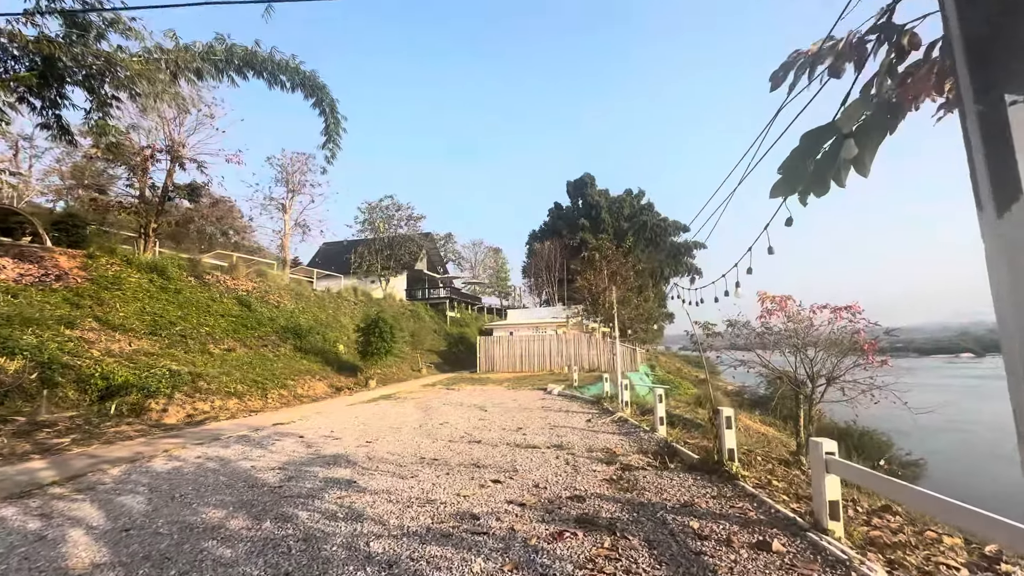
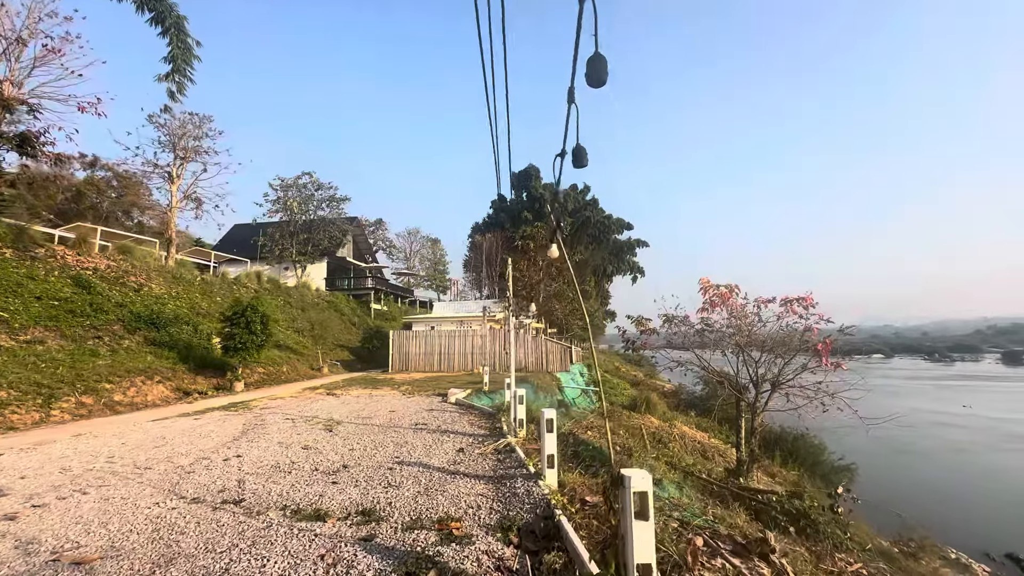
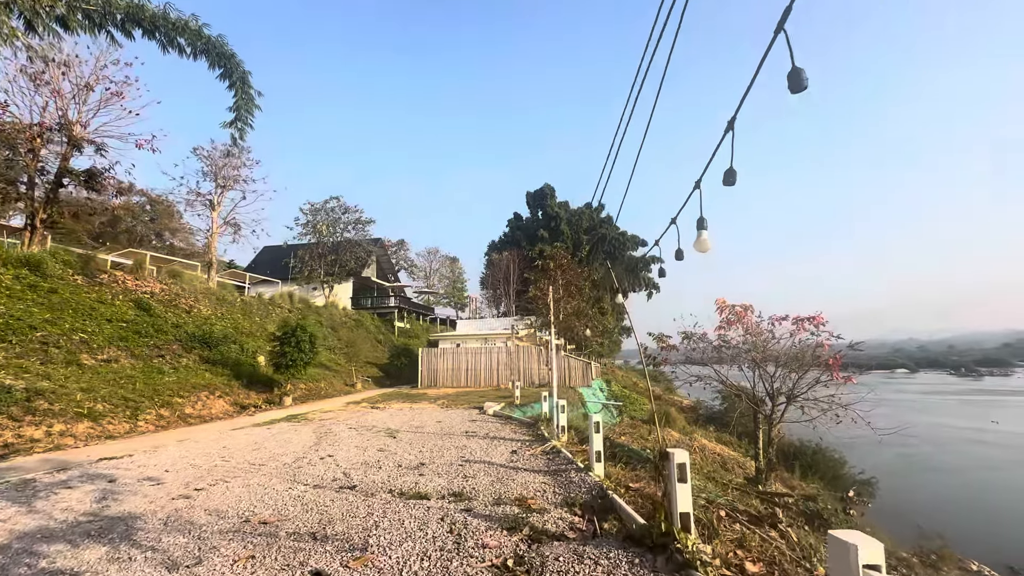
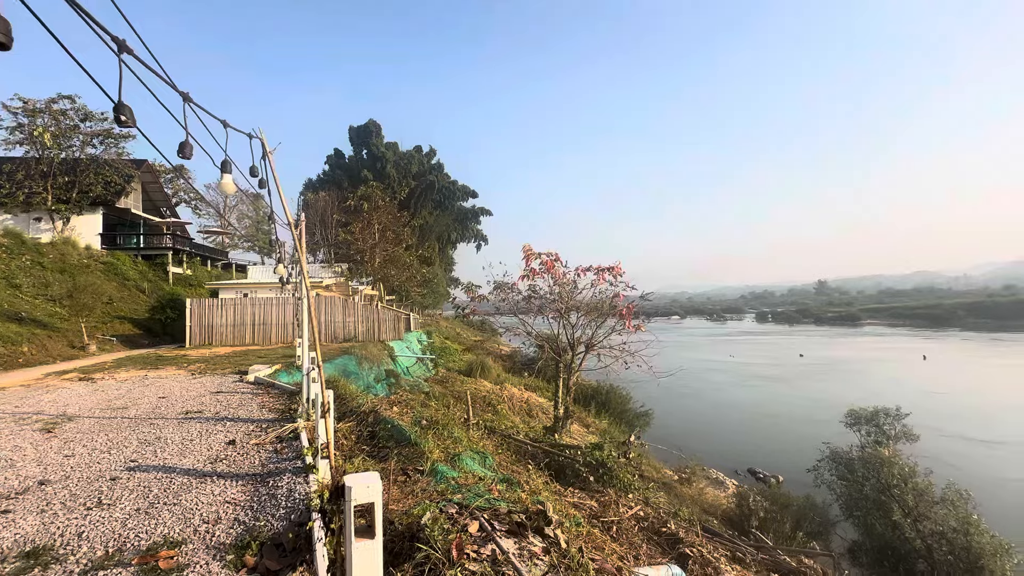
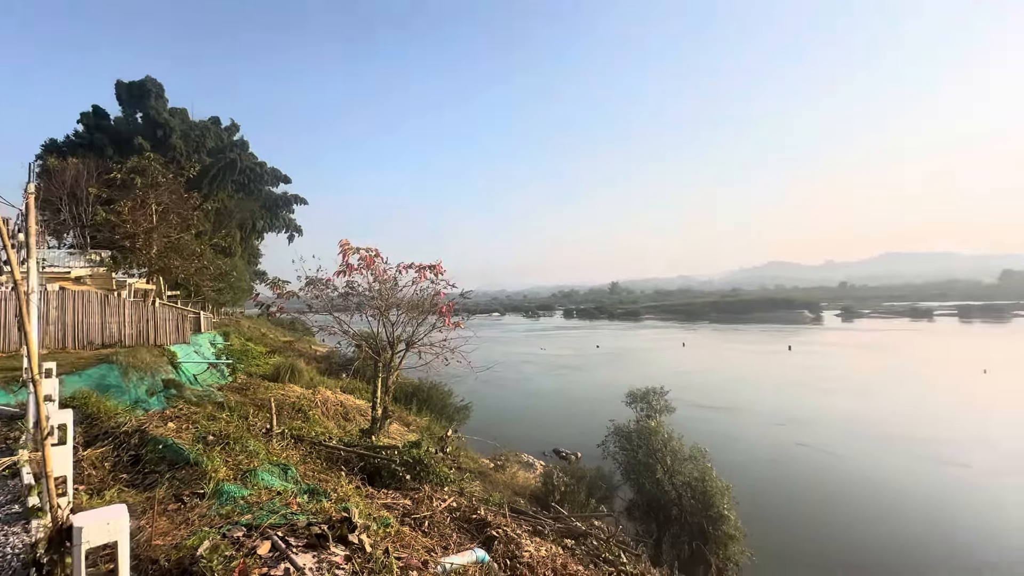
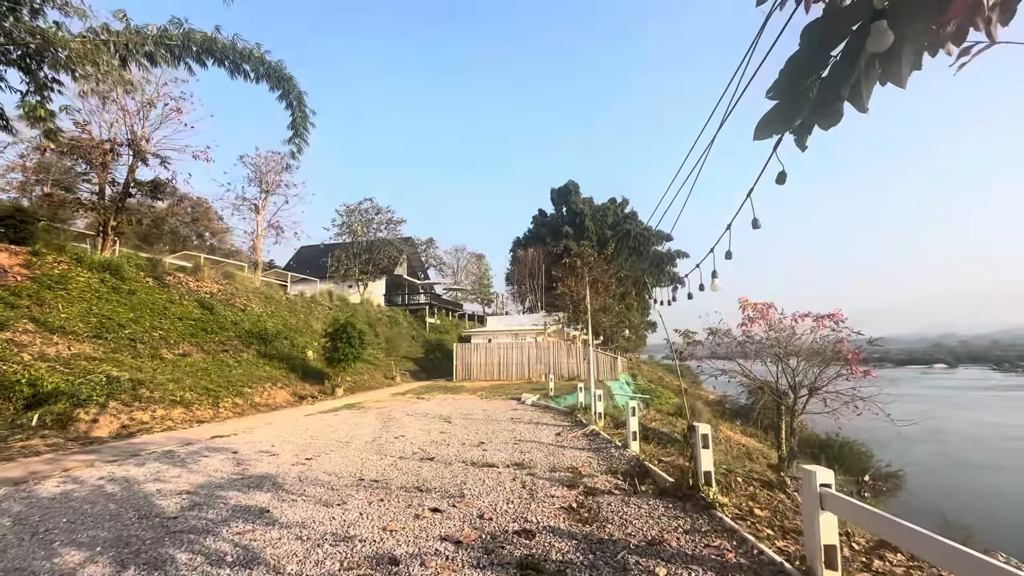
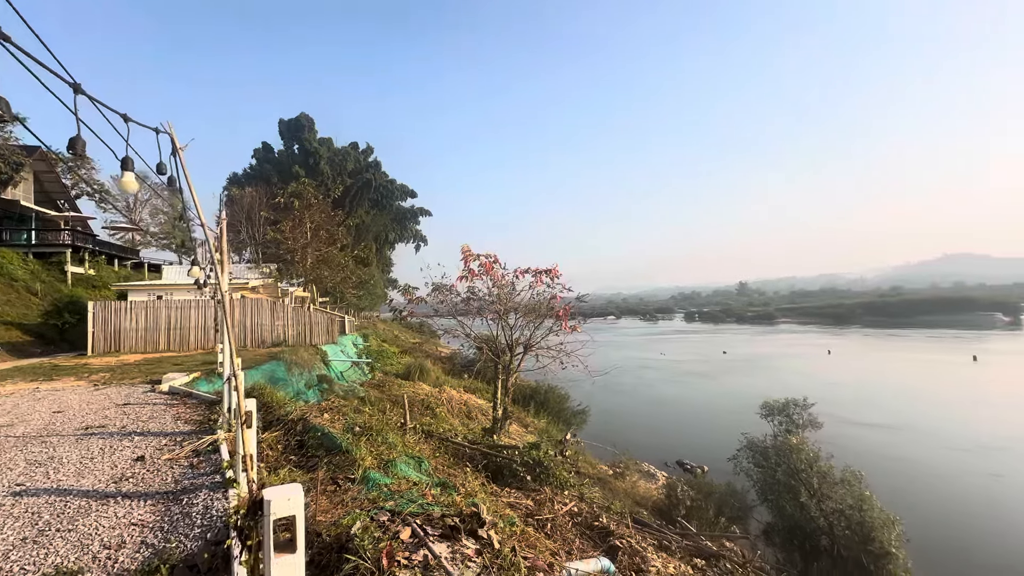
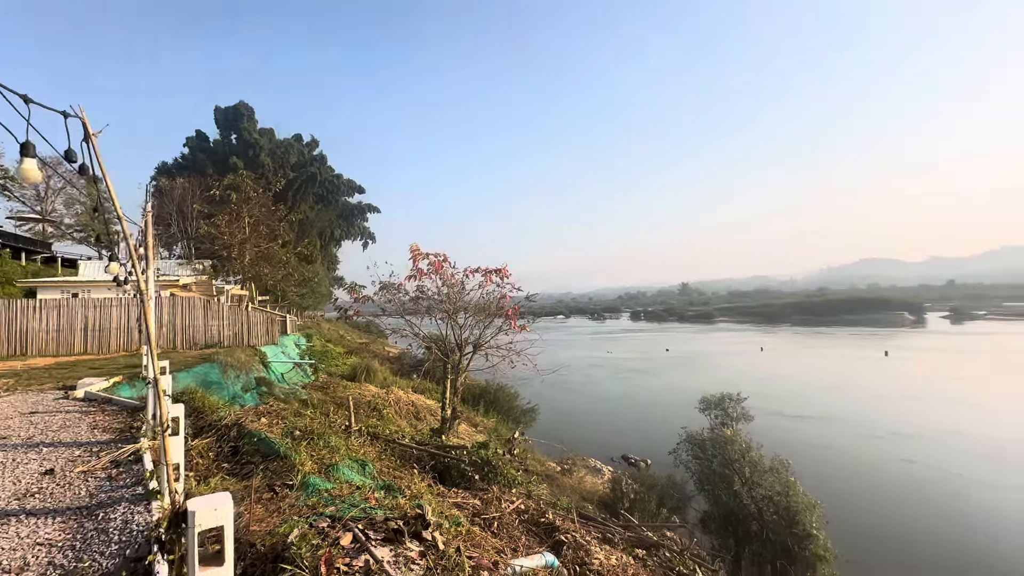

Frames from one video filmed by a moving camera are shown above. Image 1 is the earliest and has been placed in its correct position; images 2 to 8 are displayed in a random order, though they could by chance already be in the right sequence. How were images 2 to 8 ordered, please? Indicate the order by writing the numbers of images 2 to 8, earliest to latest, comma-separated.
6, 3, 2, 4, 7, 8, 5
